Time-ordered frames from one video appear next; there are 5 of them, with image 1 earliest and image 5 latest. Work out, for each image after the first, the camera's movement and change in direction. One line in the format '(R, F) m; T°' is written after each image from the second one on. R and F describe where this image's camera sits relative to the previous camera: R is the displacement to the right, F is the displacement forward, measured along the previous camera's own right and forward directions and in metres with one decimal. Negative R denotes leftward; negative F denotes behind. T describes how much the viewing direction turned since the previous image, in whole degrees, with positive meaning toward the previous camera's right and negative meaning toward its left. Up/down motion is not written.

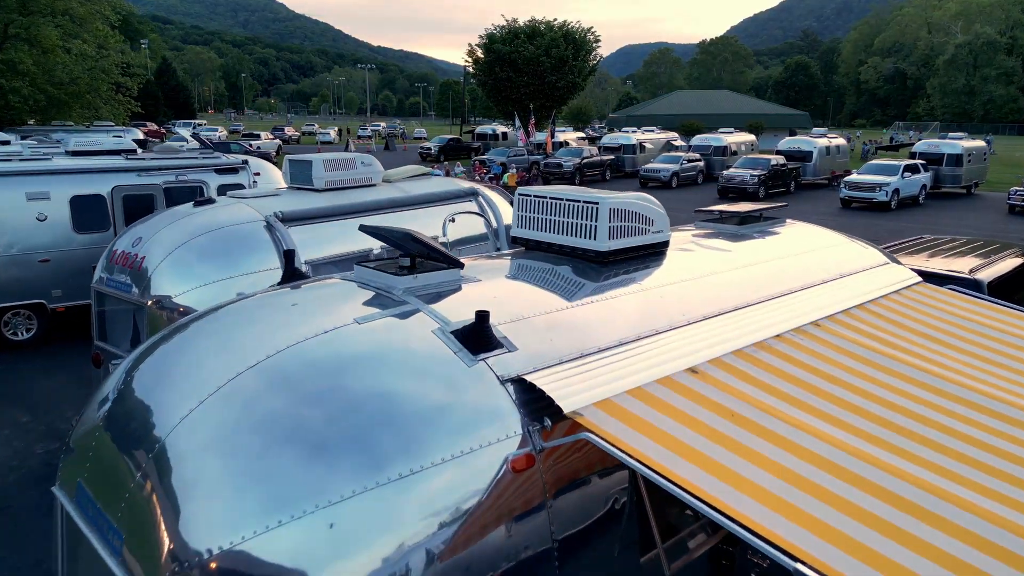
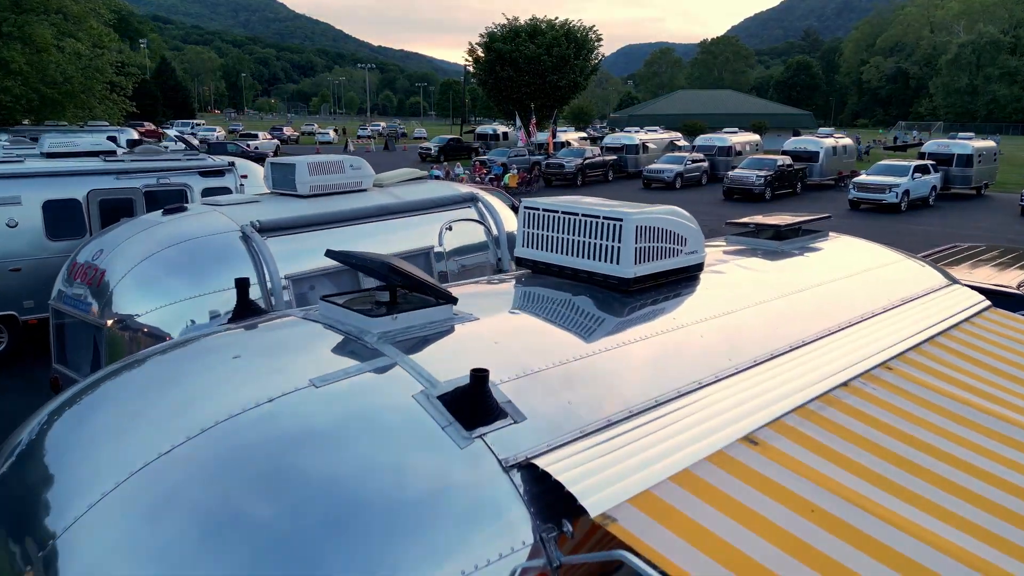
(0.0, +0.6) m; 0°
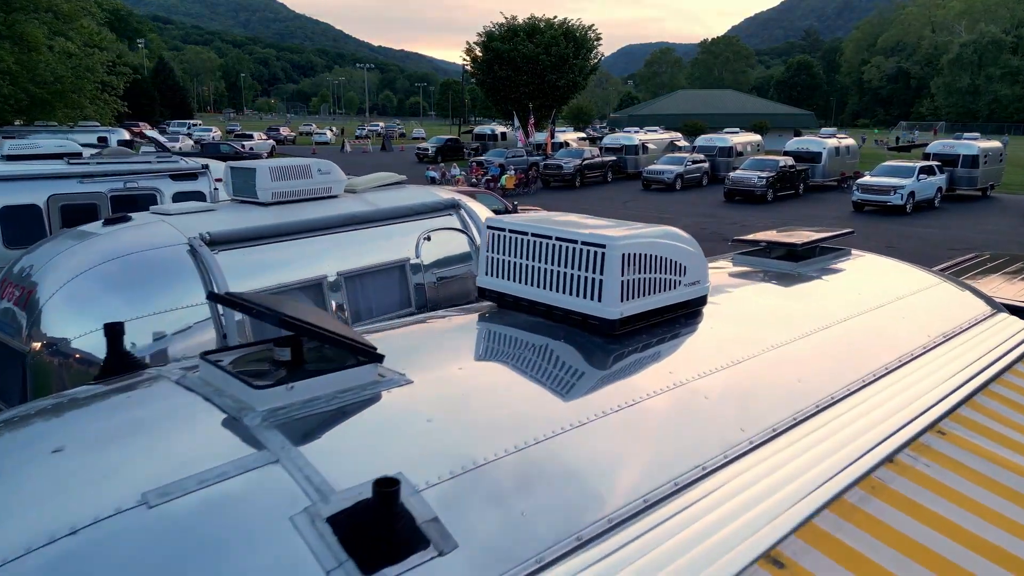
(+0.1, +0.6) m; 0°
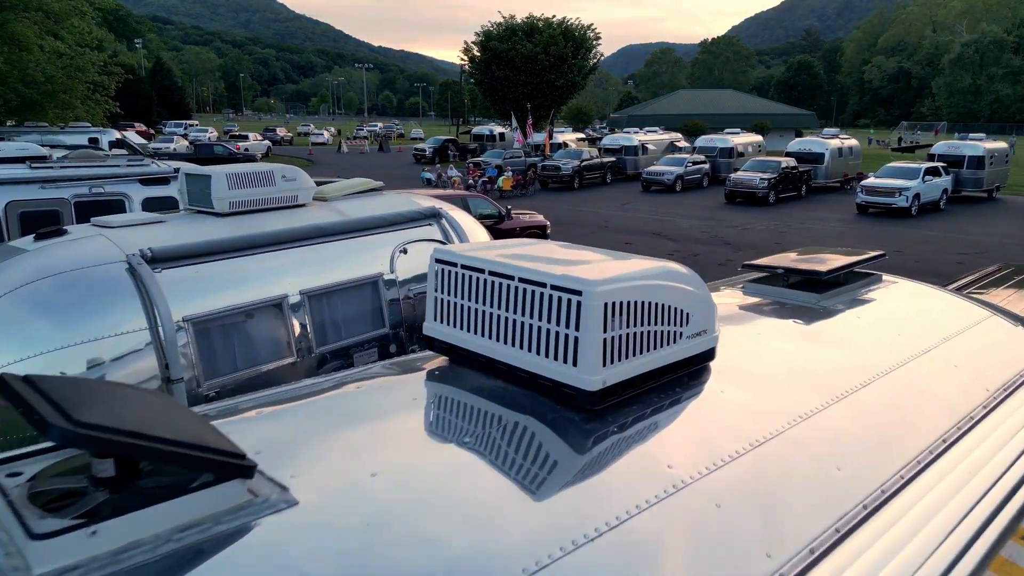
(+0.1, +0.5) m; 0°
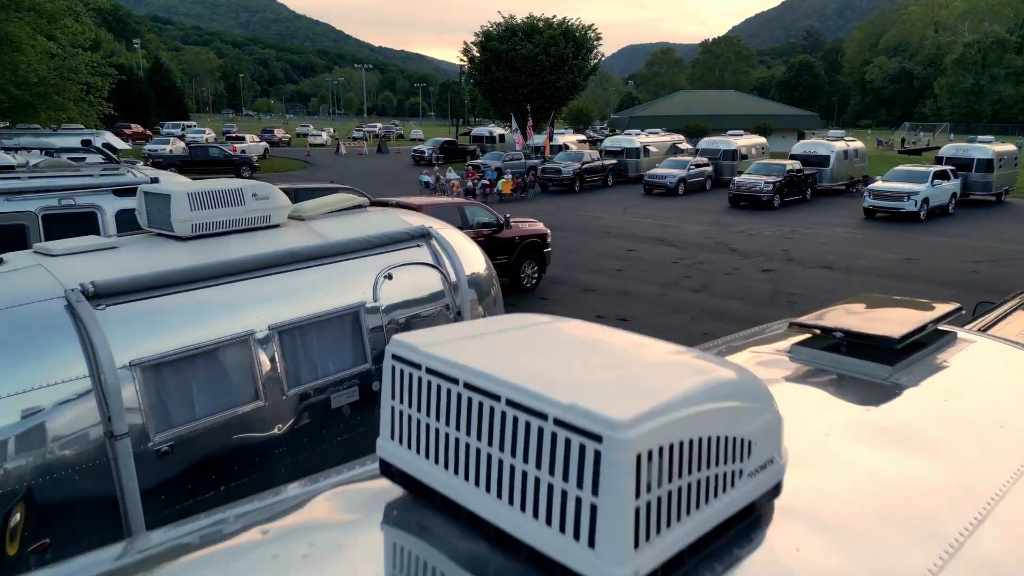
(0.0, +0.6) m; 0°
